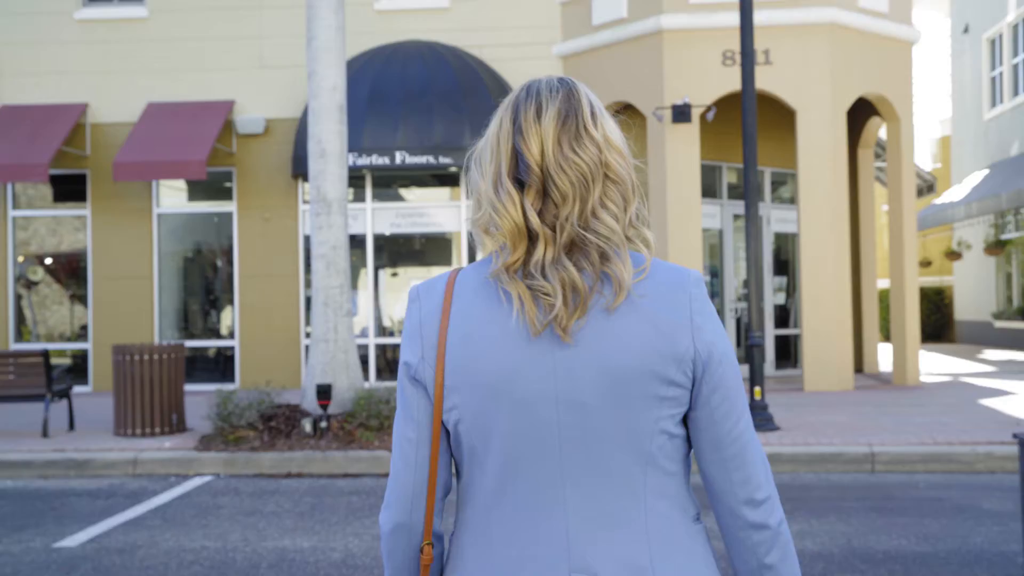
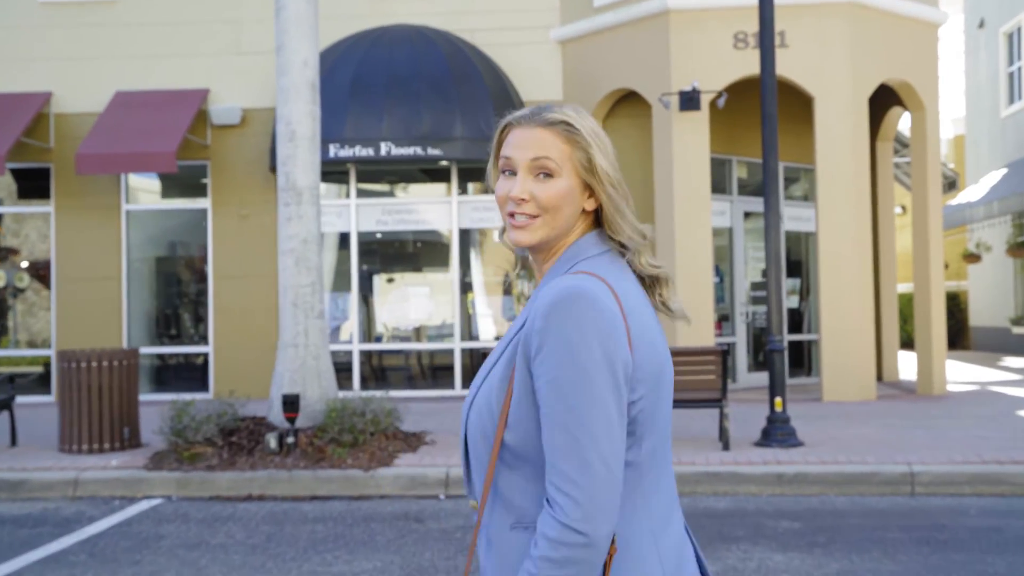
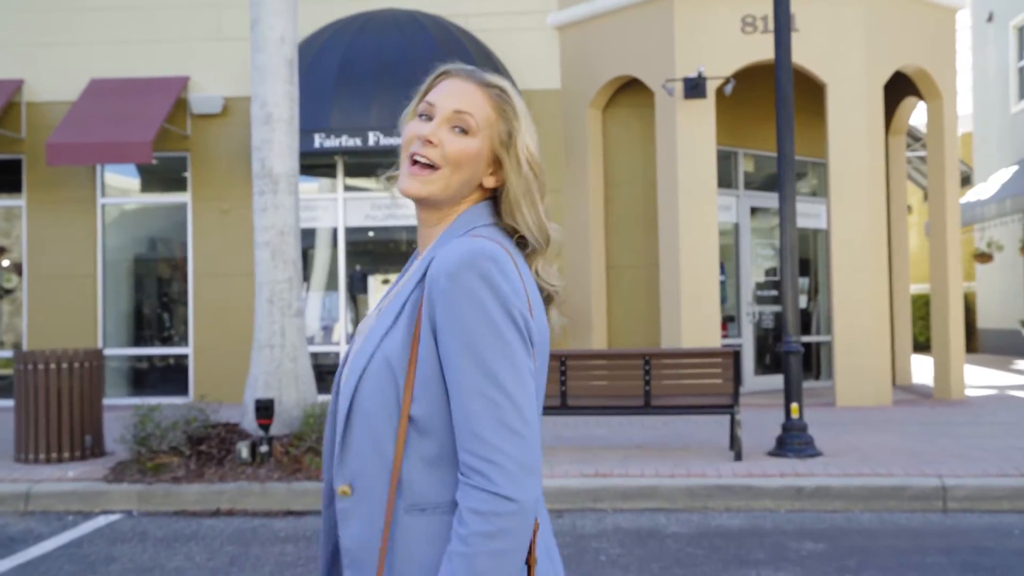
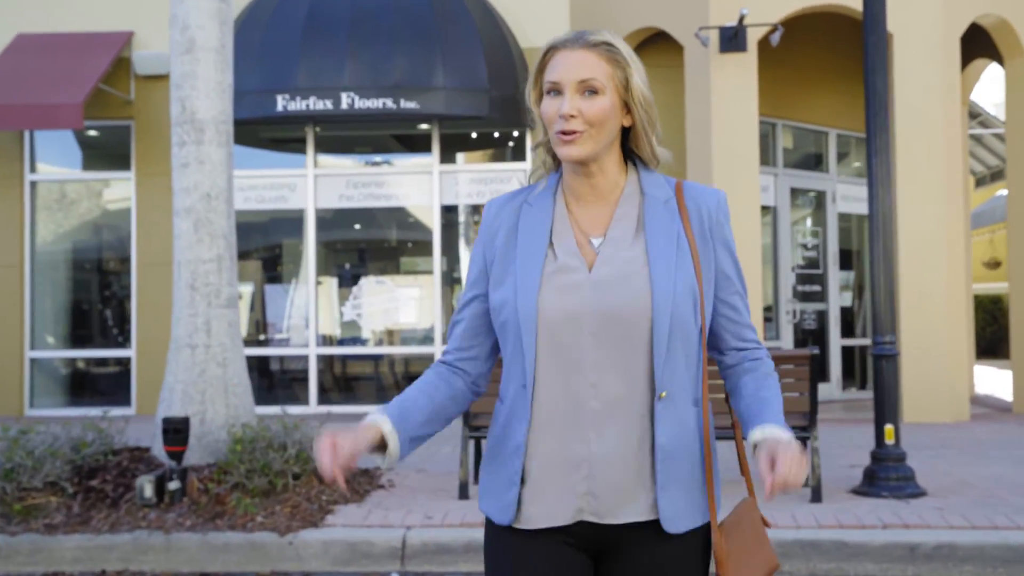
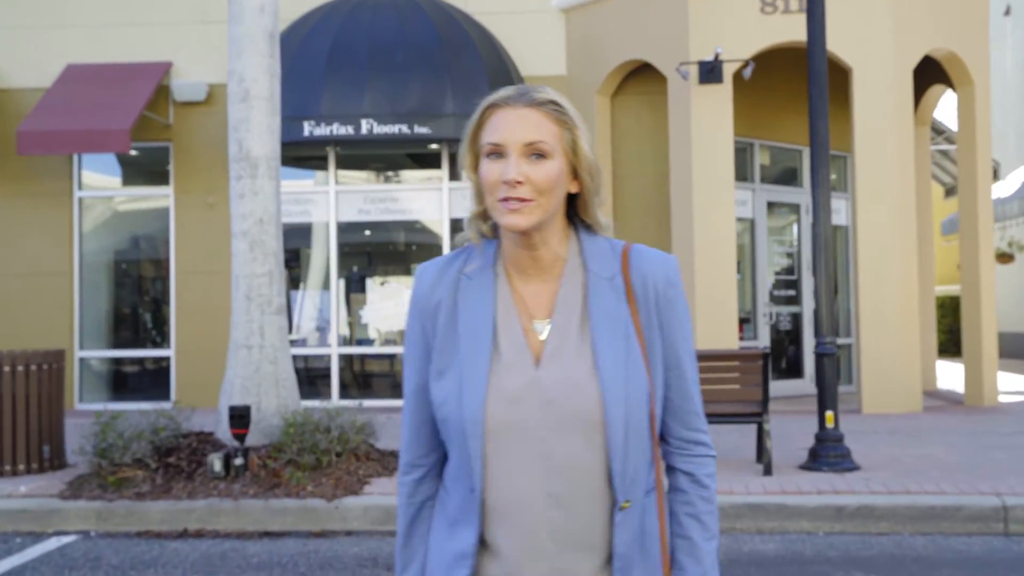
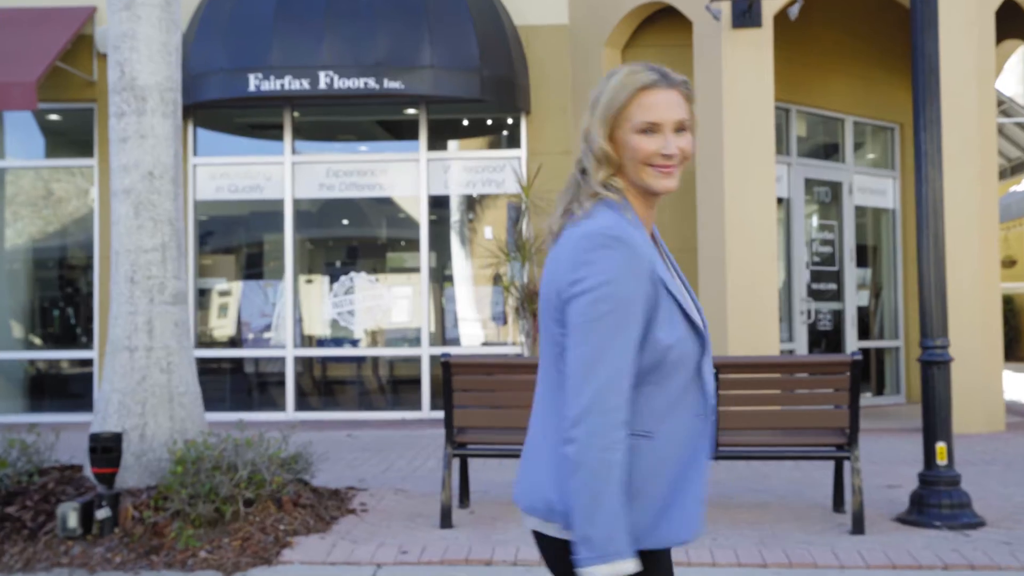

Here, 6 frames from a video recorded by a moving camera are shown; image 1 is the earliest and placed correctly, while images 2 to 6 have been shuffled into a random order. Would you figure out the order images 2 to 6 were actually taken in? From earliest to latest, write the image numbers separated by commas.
2, 3, 5, 4, 6
